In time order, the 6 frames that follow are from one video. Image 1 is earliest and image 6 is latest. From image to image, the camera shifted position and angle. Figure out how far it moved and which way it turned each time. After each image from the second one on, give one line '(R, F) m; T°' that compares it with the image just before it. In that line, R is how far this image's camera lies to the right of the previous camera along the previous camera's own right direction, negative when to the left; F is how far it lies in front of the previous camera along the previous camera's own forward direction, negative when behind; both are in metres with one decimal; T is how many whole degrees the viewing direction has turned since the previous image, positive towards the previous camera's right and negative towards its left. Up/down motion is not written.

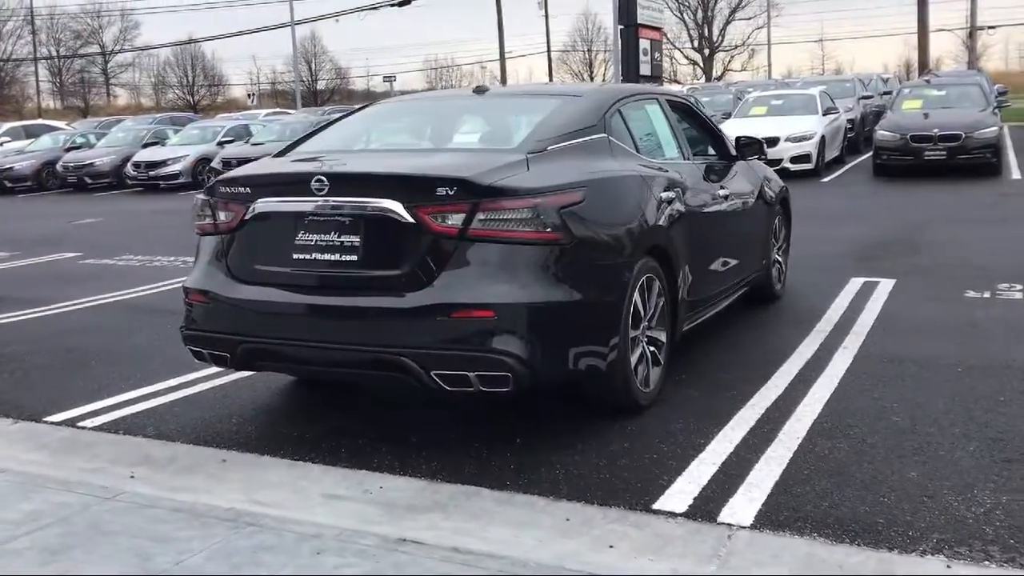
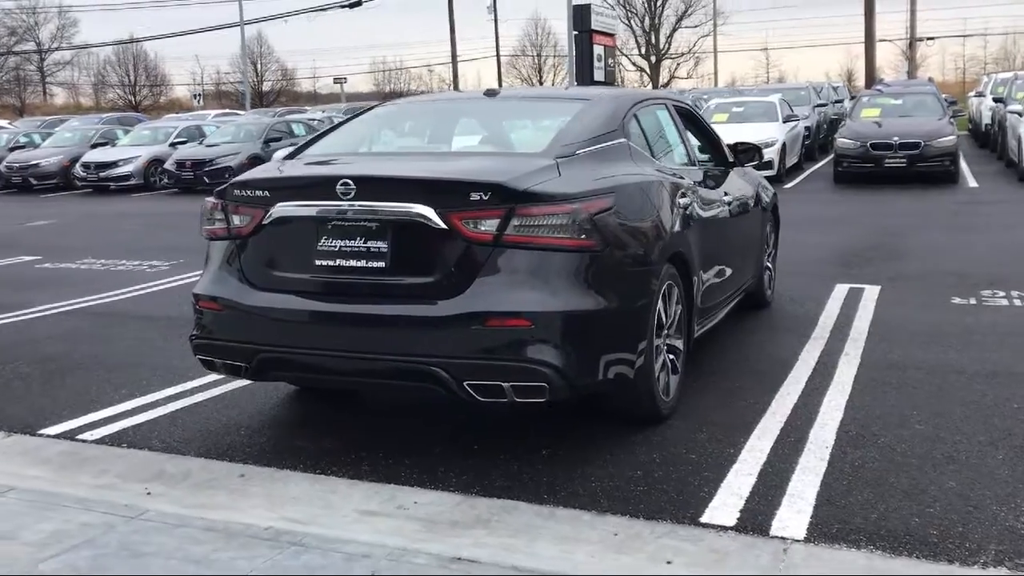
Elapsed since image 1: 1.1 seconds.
(-0.4, +0.1) m; +3°
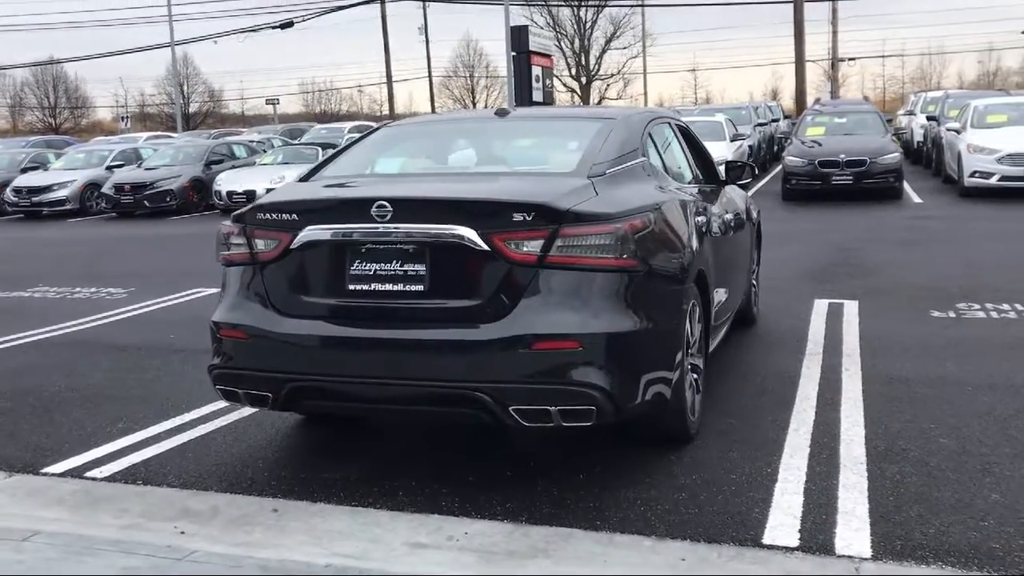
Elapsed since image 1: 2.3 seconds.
(-0.4, +0.1) m; +4°
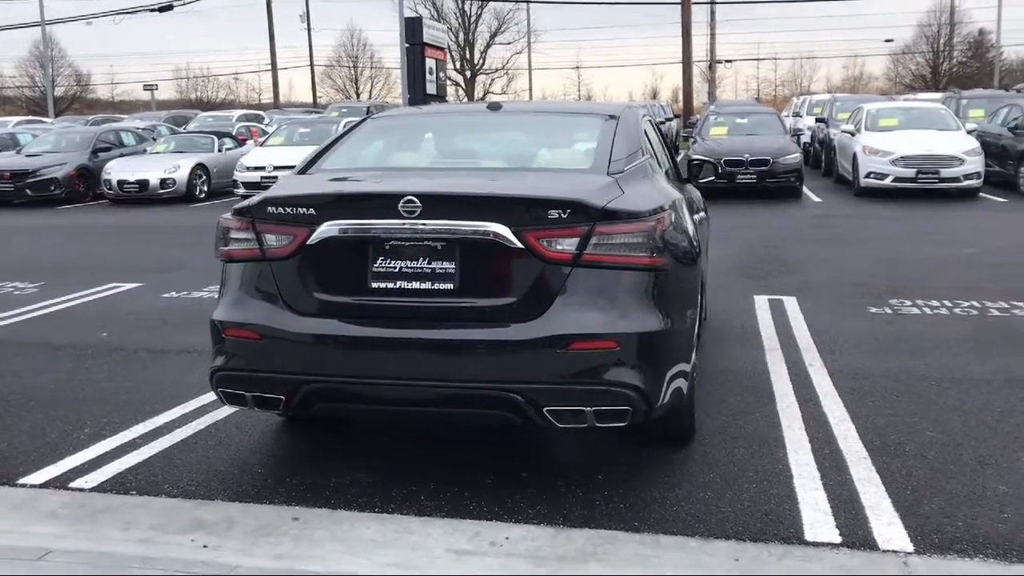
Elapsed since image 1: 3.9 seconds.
(-0.6, +0.1) m; +7°
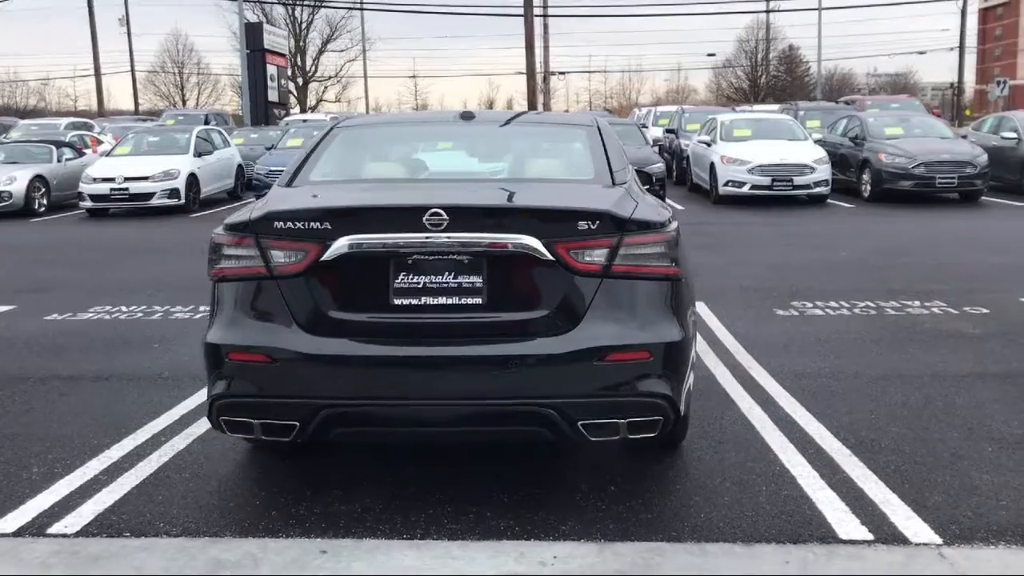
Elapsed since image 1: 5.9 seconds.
(-0.7, +0.1) m; +10°
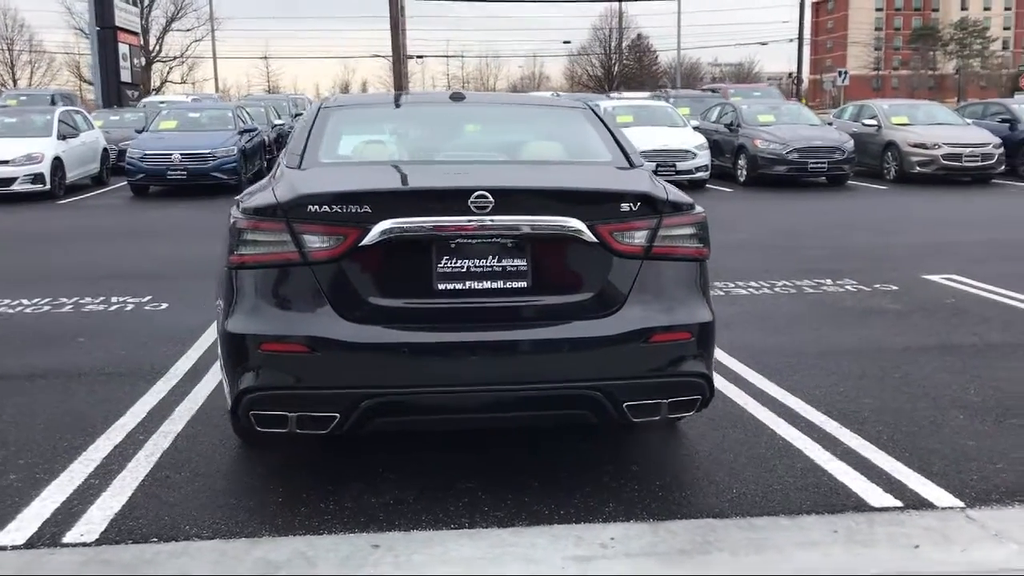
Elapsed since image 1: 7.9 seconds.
(-0.7, +0.1) m; +8°
